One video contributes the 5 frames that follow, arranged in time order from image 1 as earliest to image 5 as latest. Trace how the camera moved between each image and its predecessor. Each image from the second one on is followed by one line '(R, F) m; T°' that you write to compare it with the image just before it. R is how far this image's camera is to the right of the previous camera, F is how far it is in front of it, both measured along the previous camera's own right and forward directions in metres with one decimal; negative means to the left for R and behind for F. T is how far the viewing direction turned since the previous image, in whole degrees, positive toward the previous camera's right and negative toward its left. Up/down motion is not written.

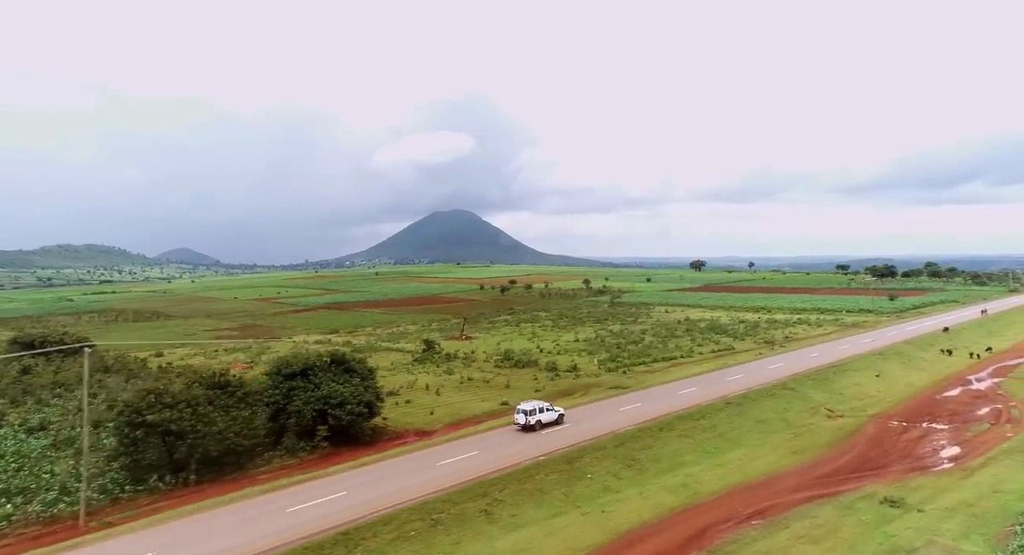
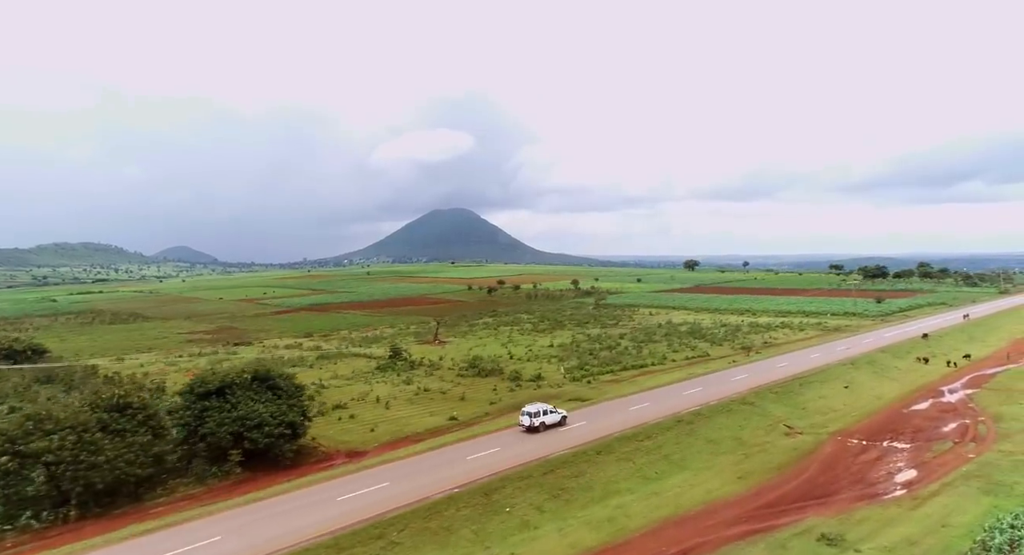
(+2.1, +1.2) m; 0°
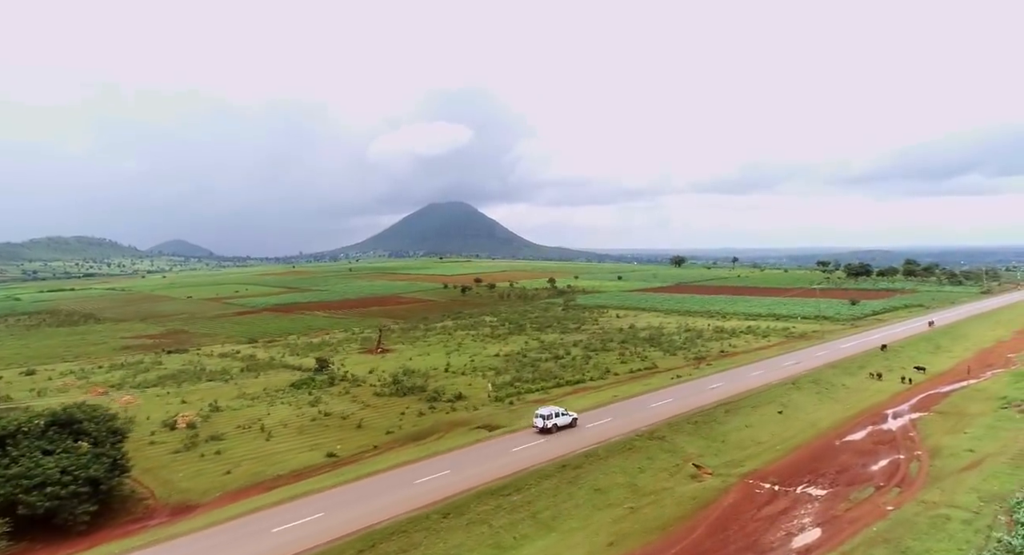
(+4.3, +2.8) m; +1°
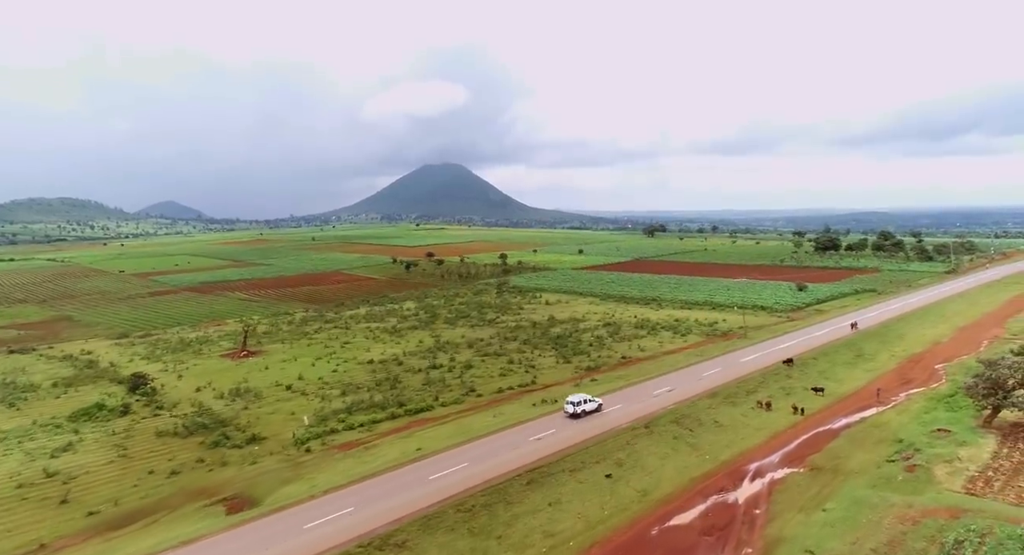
(+8.6, +6.3) m; +1°
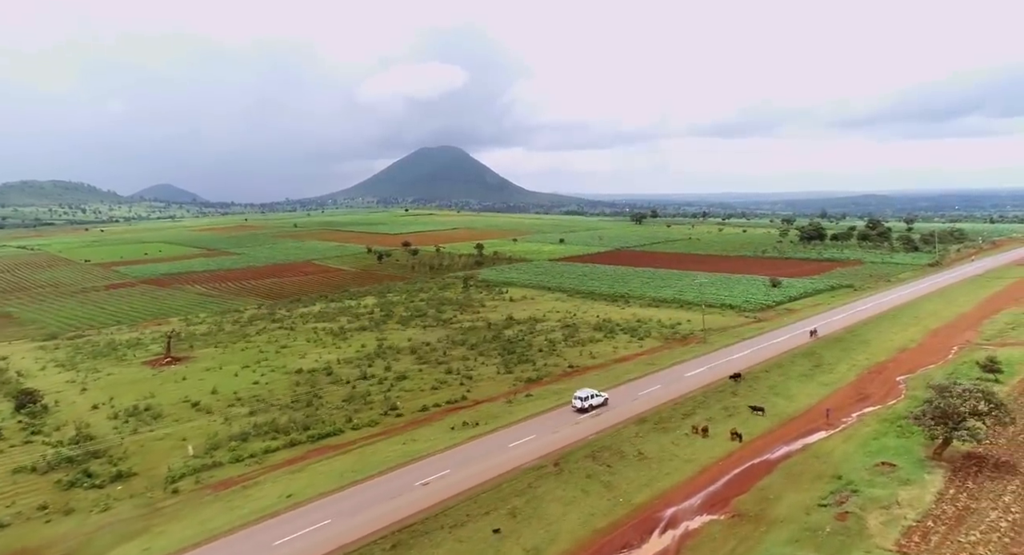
(+4.1, +3.1) m; +1°
